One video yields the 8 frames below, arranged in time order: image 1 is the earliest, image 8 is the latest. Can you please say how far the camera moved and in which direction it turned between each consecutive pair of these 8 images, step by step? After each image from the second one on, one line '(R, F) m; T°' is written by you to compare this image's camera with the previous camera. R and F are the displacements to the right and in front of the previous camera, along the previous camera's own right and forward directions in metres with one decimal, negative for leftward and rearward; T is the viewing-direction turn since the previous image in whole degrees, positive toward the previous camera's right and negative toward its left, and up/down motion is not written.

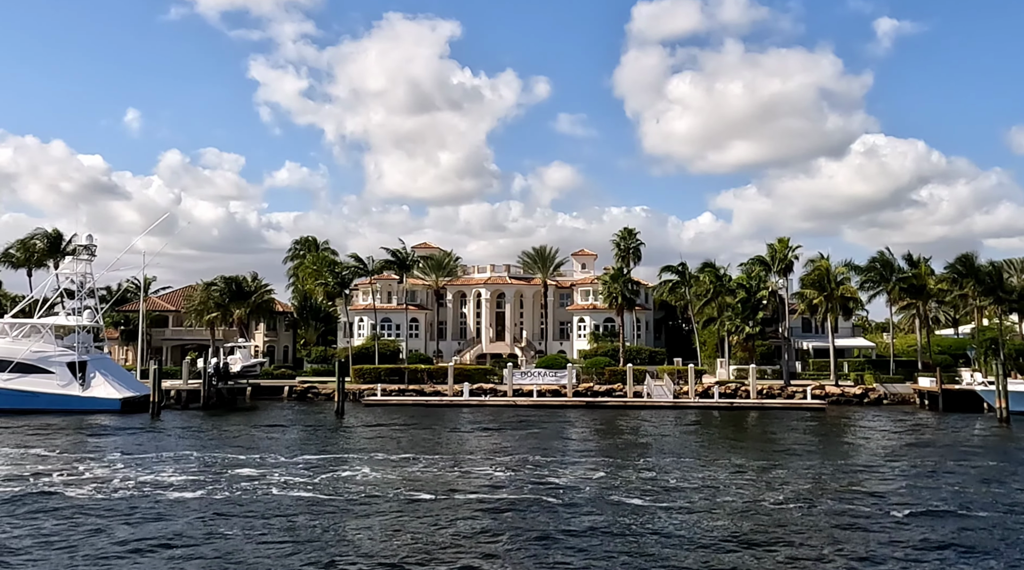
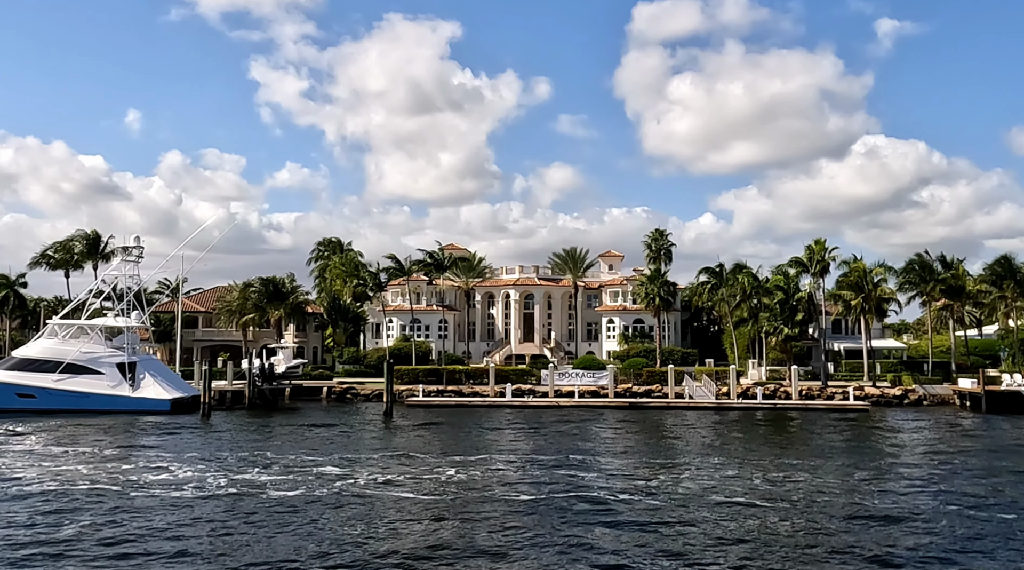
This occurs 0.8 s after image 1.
(-2.0, -0.2) m; 0°
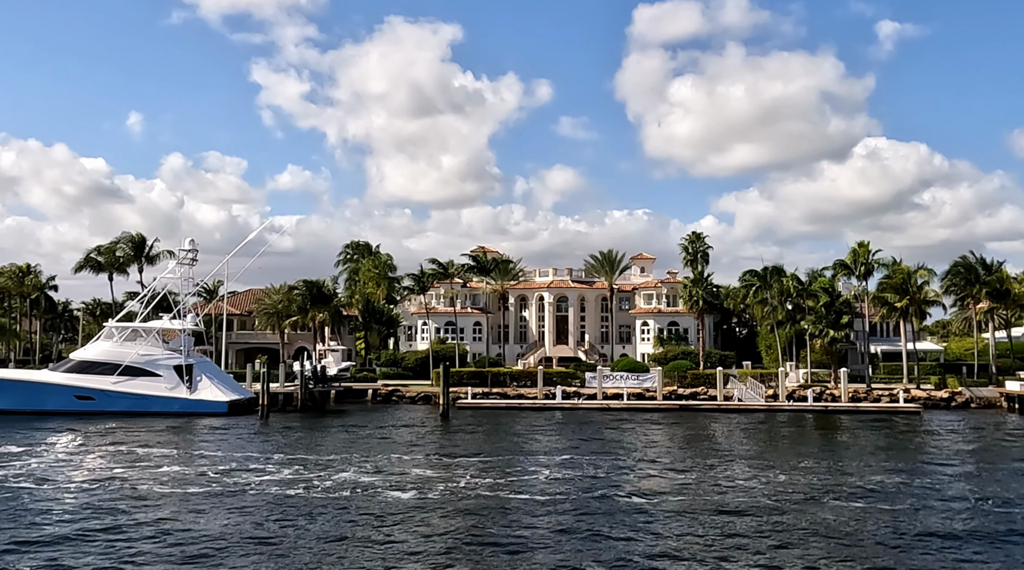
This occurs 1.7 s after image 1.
(-2.3, -0.2) m; 0°
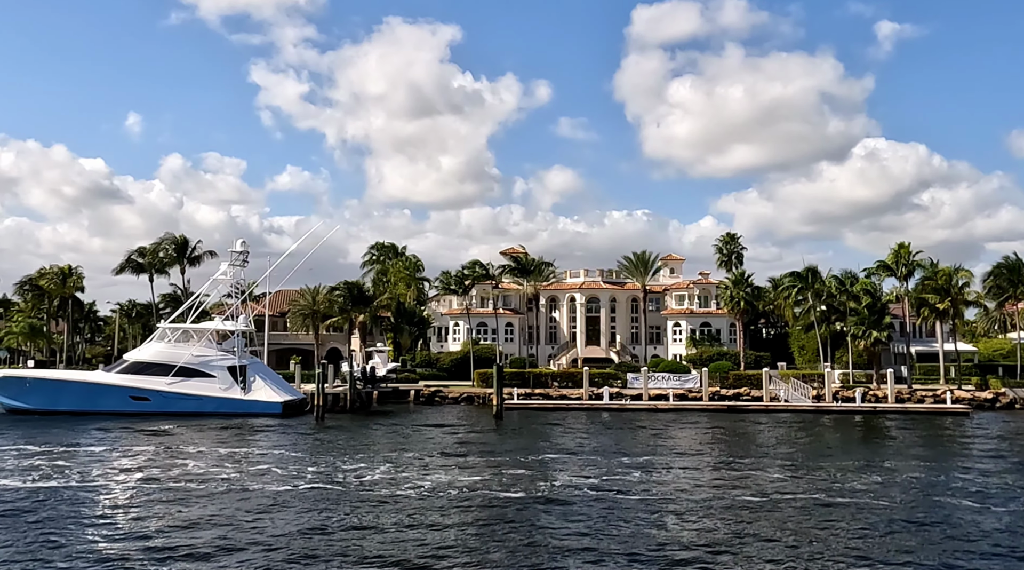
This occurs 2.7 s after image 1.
(-2.3, -0.2) m; 0°
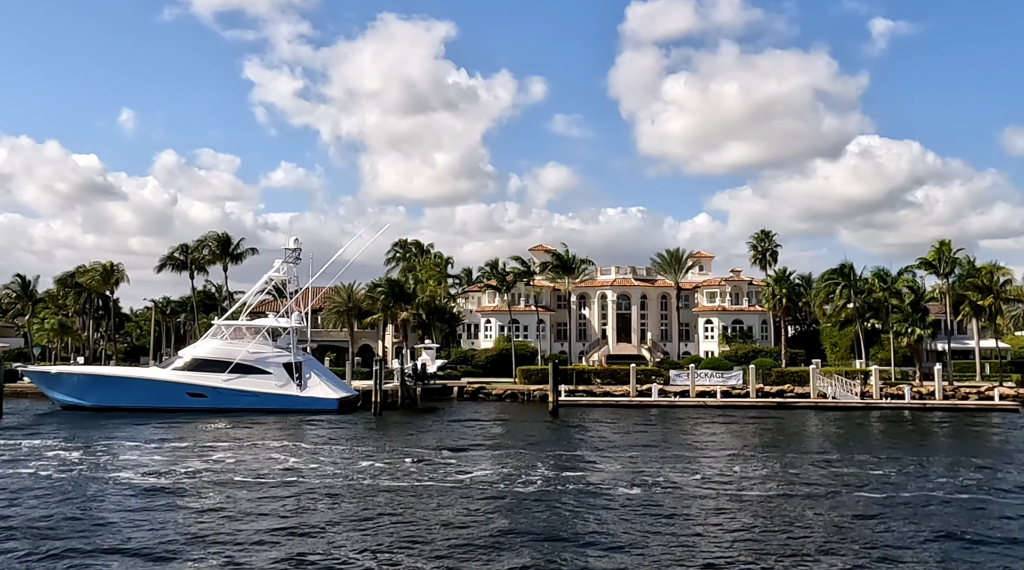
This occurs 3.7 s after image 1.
(-2.6, -0.2) m; 0°
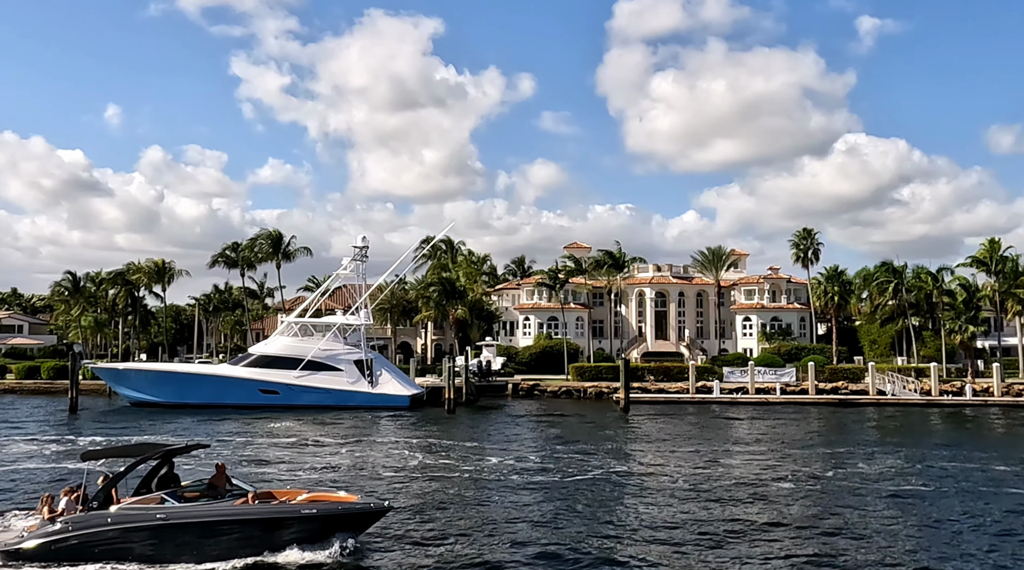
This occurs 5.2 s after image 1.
(-3.6, -0.2) m; 0°
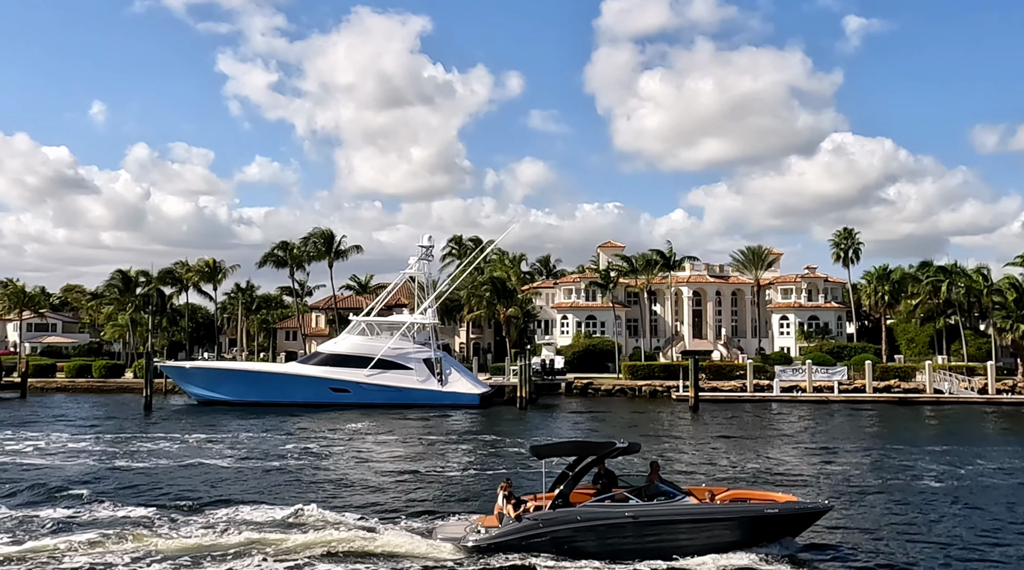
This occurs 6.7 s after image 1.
(-3.5, -0.2) m; +1°
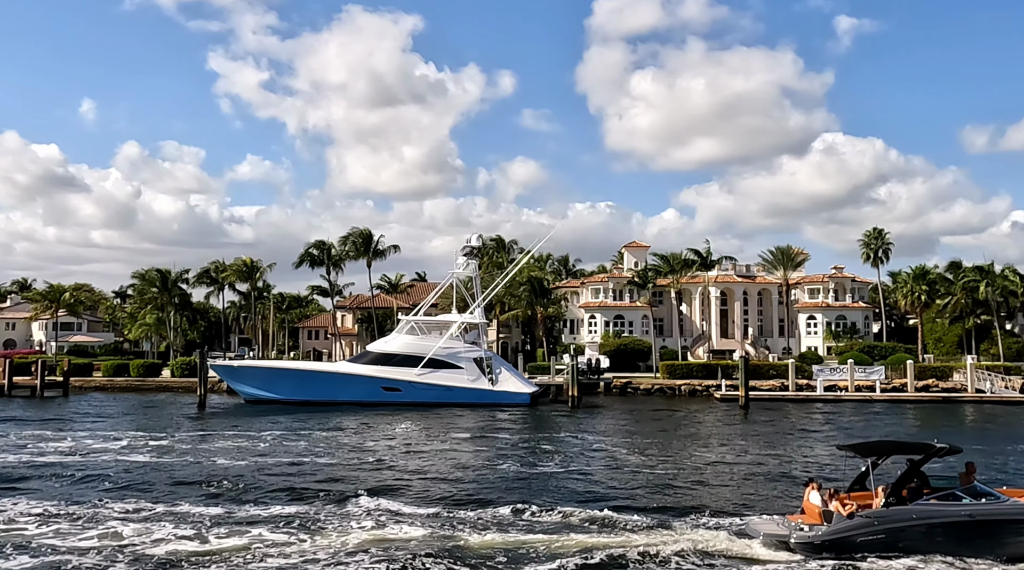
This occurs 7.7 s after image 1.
(-2.6, 0.0) m; 0°
